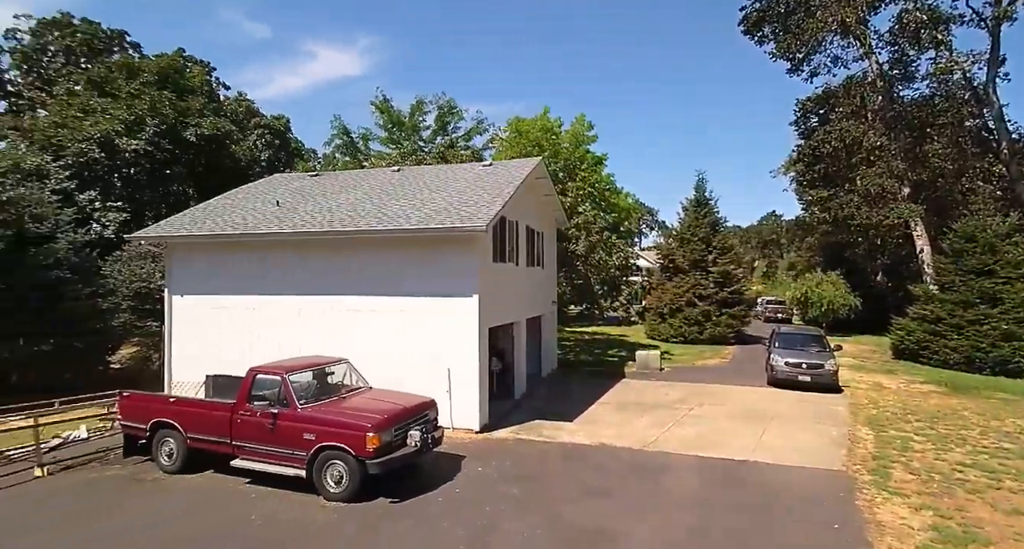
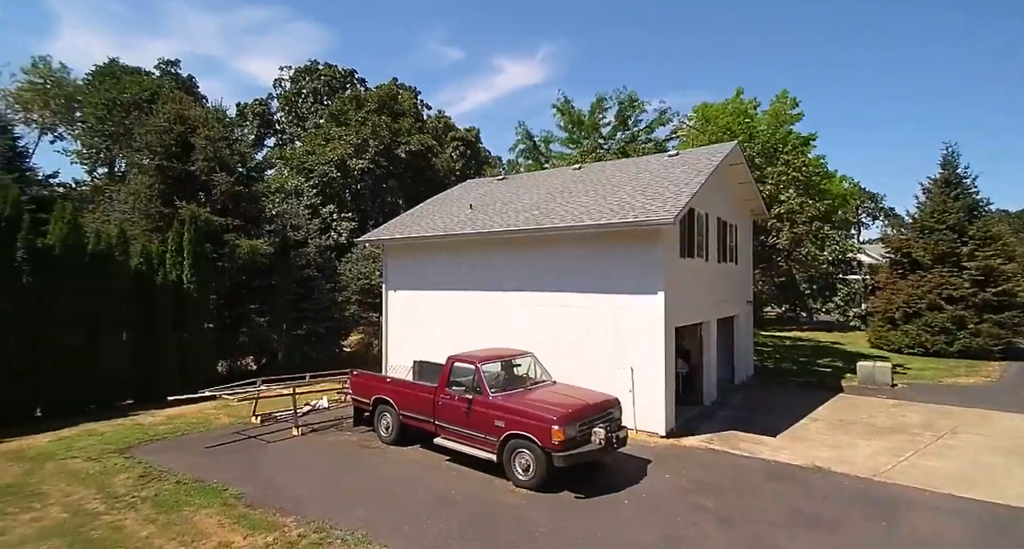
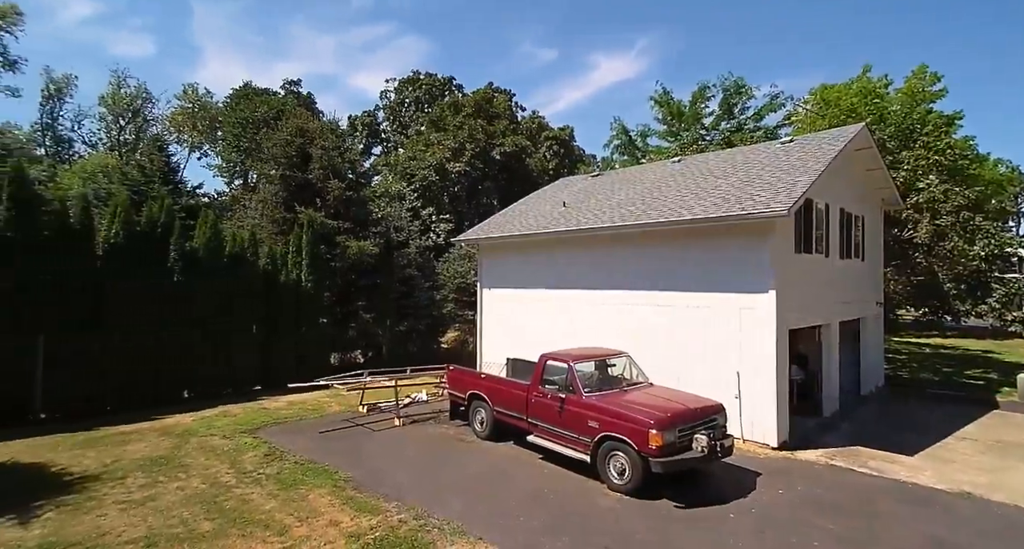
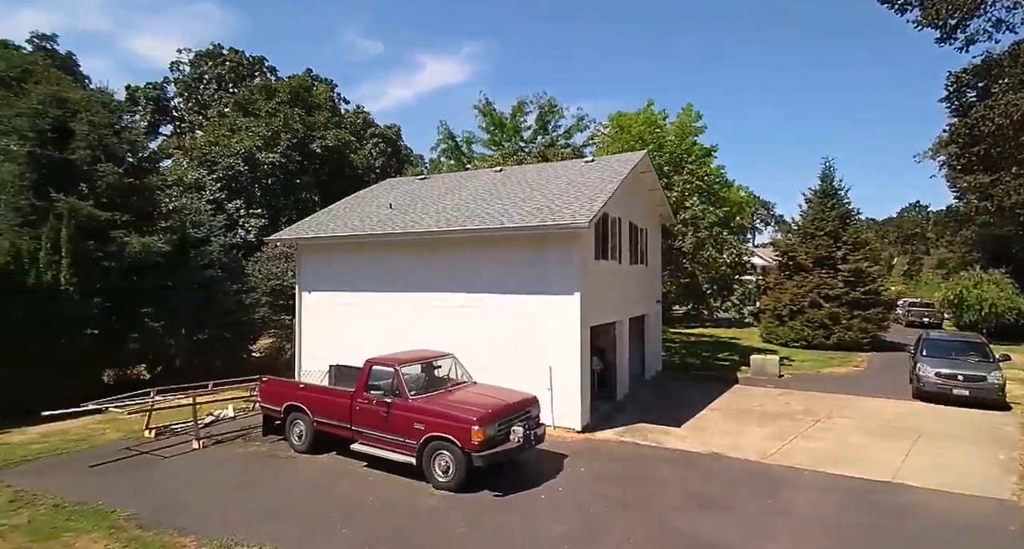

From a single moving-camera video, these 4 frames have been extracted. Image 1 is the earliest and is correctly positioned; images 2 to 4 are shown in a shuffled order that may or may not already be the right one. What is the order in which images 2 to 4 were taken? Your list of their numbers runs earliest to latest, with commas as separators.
4, 2, 3
